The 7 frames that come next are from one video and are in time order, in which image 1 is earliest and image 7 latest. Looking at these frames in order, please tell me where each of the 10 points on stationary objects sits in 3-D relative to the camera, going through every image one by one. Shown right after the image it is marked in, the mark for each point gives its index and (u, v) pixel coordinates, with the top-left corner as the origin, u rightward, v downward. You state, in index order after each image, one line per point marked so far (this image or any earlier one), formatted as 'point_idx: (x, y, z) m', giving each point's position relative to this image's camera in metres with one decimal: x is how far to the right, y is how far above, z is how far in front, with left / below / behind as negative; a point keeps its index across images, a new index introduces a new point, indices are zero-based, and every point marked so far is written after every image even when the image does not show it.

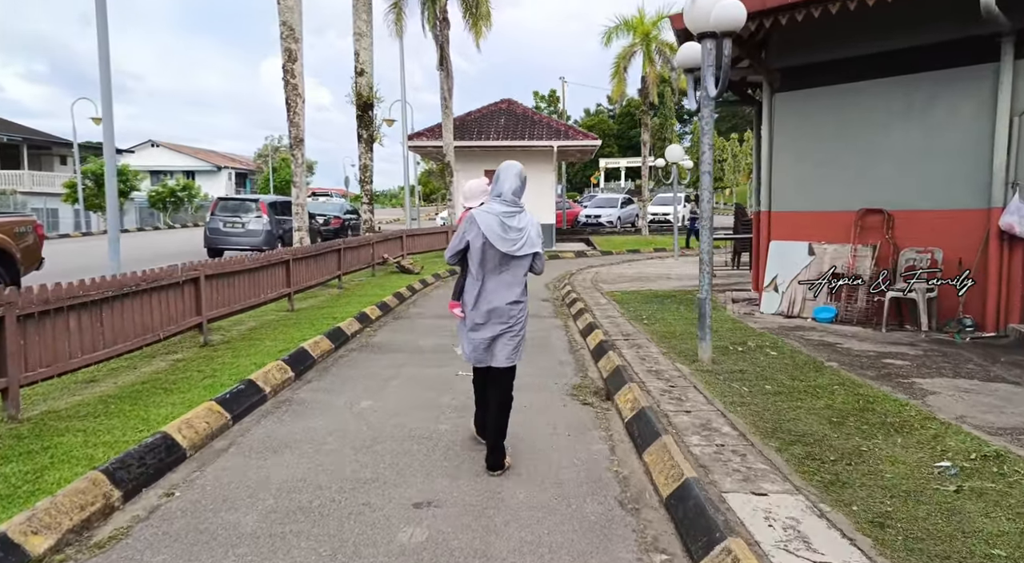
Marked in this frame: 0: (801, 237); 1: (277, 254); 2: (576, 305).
0: (+3.7, +0.6, +9.9) m
1: (-3.1, +0.4, +10.2) m
2: (+1.0, -0.3, +11.5) m
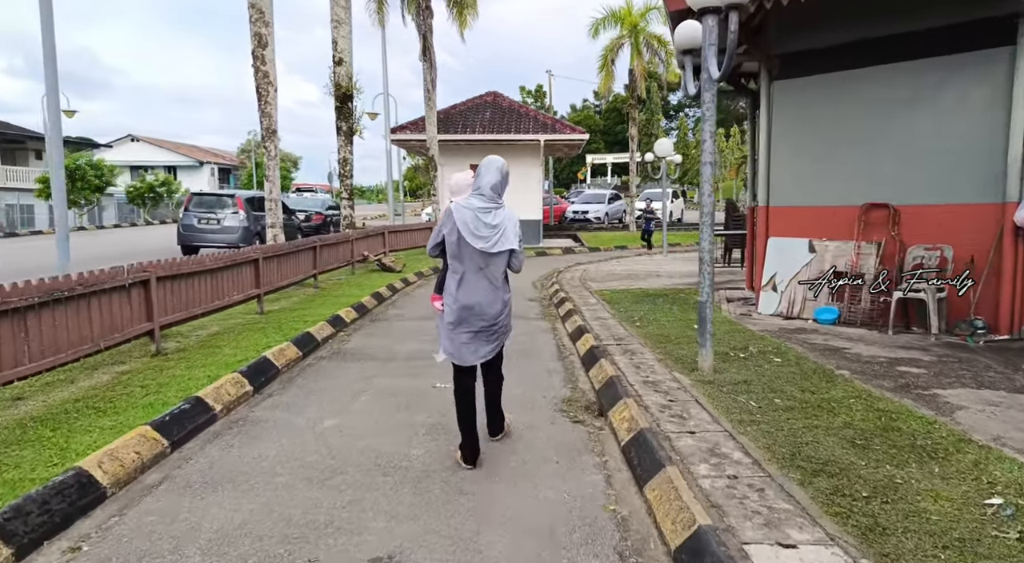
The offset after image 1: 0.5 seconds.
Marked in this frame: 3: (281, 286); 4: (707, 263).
0: (+3.5, +0.6, +9.4) m
1: (-3.3, +0.4, +9.5) m
2: (+0.7, -0.3, +10.9) m
3: (-3.2, -0.1, +10.8) m
4: (+1.6, +0.2, +6.5) m
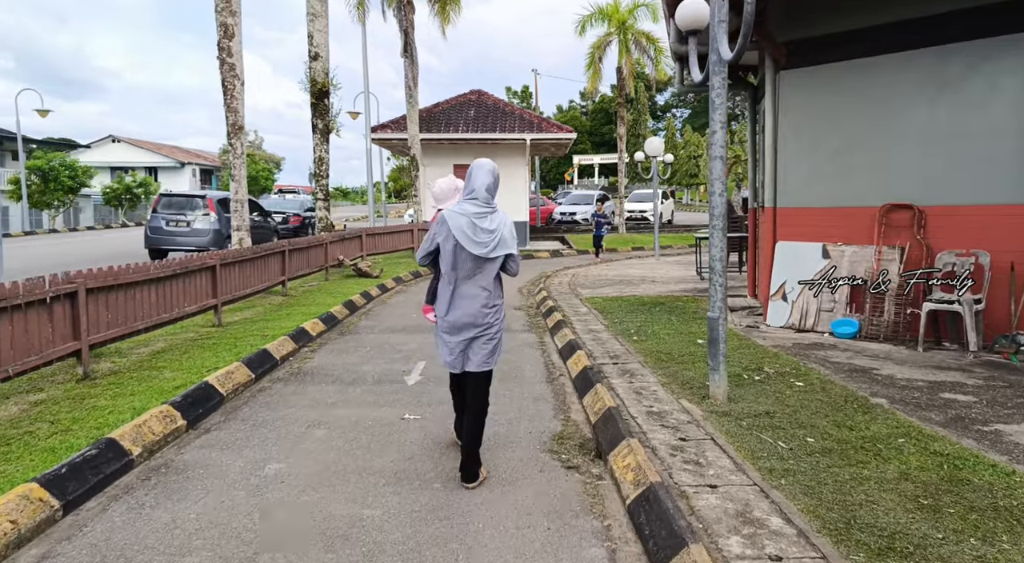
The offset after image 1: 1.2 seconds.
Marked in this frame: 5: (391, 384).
0: (+3.4, +0.5, +8.5) m
1: (-3.5, +0.3, +8.5) m
2: (+0.5, -0.4, +10.0) m
3: (-3.4, -0.2, +9.8) m
4: (+1.5, +0.1, +5.6) m
5: (-1.0, -0.9, +6.5) m
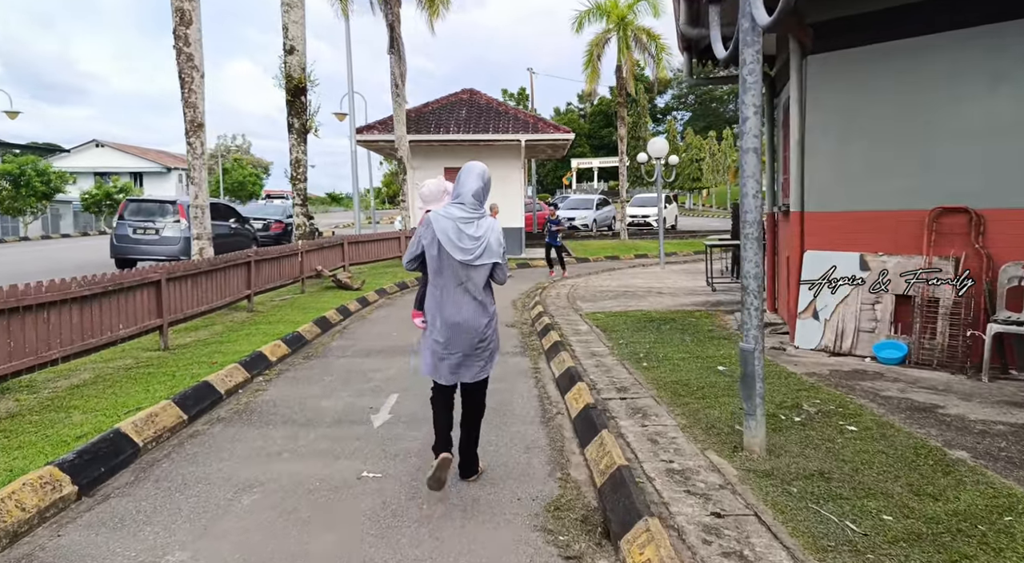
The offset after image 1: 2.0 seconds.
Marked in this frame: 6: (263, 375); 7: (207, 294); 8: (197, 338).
0: (+3.3, +0.4, +7.4) m
1: (-3.6, +0.1, +7.4) m
2: (+0.4, -0.6, +8.8) m
3: (-3.5, -0.3, +8.7) m
4: (+1.4, -0.1, +4.5) m
5: (-1.1, -1.0, +5.4) m
6: (-2.3, -0.8, +6.9) m
7: (-3.6, -0.1, +9.1) m
8: (-3.5, -0.6, +8.5) m
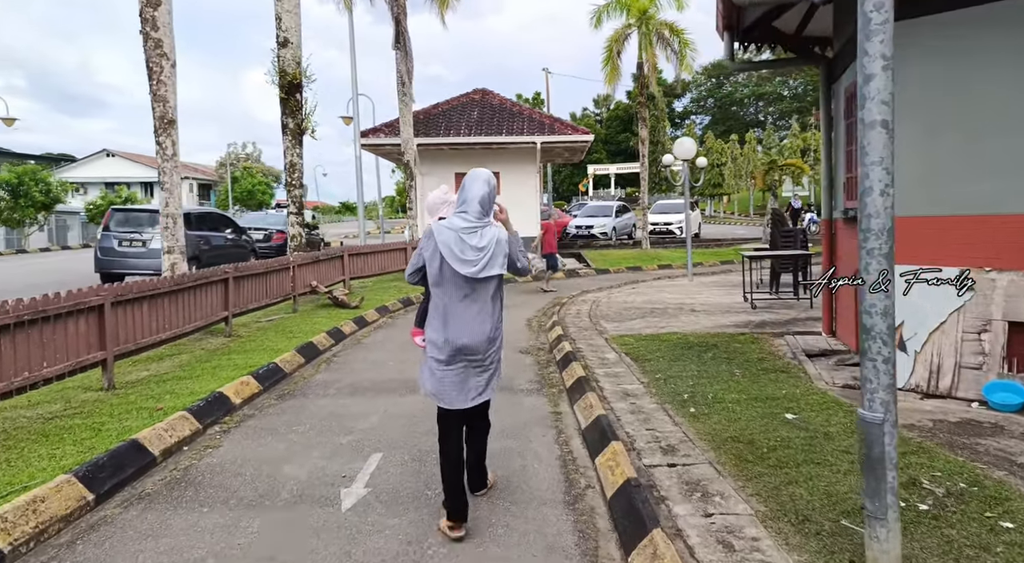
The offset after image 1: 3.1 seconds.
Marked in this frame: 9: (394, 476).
0: (+3.4, +0.2, +6.0) m
1: (-3.5, -0.1, +6.1) m
2: (+0.6, -0.8, +7.5) m
3: (-3.4, -0.6, +7.4) m
4: (+1.5, -0.2, +3.1) m
5: (-1.0, -1.2, +4.1) m
6: (-2.2, -1.0, +5.6) m
7: (-3.4, -0.4, +7.8) m
8: (-3.3, -0.8, +7.2) m
9: (-0.7, -1.1, +4.5) m
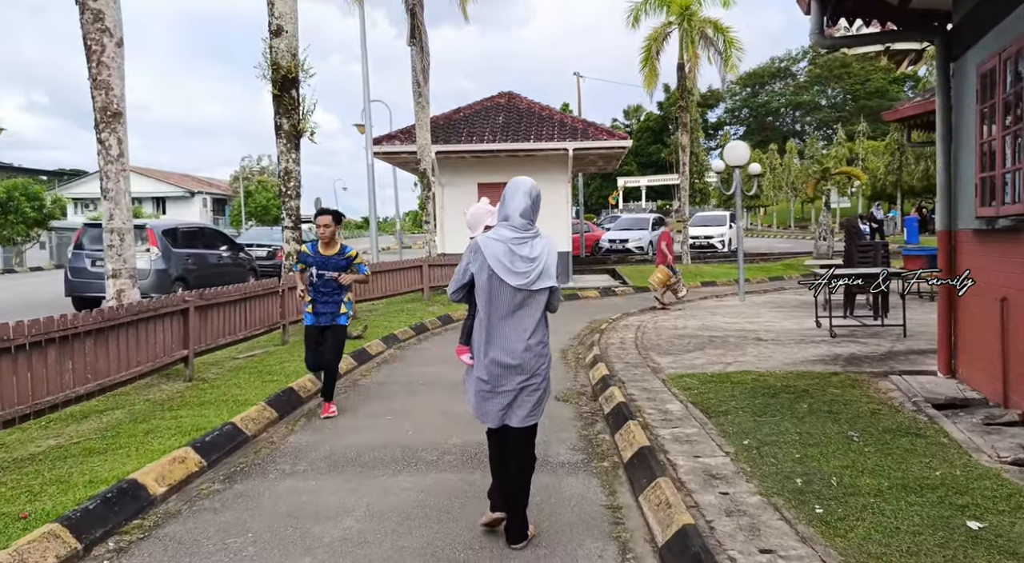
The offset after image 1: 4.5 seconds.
0: (+3.6, 0.0, +4.1) m
1: (-3.3, -0.3, +4.4) m
2: (+0.8, -1.0, +5.7) m
3: (-3.1, -0.8, +5.7) m
4: (+1.6, -0.4, +1.3) m
5: (-0.9, -1.4, +2.3) m
6: (-2.0, -1.3, +3.9) m
7: (-3.2, -0.6, +6.1) m
8: (-3.1, -1.1, +5.5) m
9: (-0.5, -1.3, +2.7) m
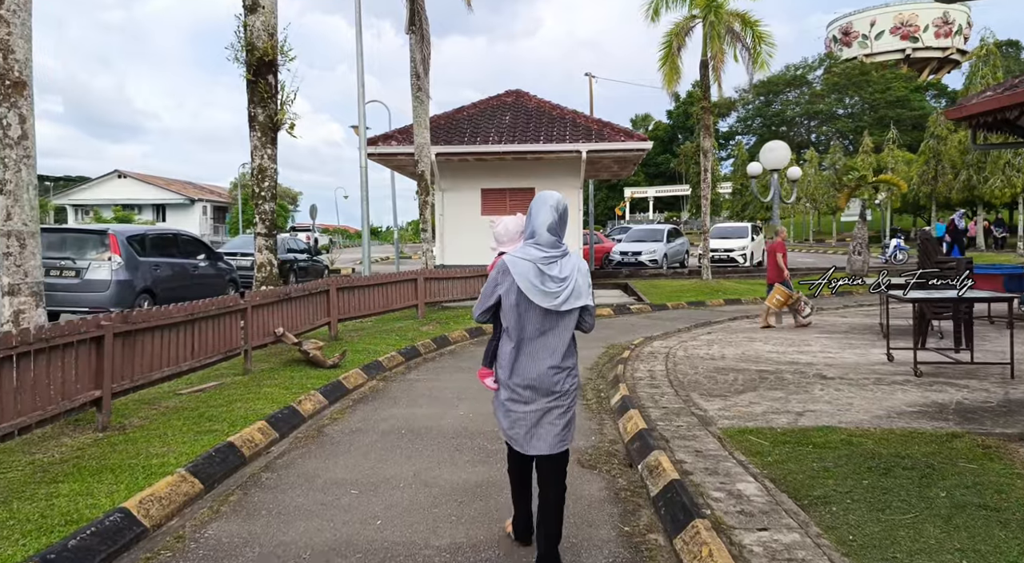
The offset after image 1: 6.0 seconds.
0: (+3.6, -0.2, +2.3) m
1: (-3.2, -0.4, +2.6) m
2: (+0.9, -1.2, +3.8) m
3: (-3.1, -0.9, +3.9) m
4: (+1.6, -0.5, -0.6) m
5: (-0.9, -1.5, +0.5) m
6: (-1.9, -1.4, +2.1) m
7: (-3.1, -0.8, +4.3) m
8: (-3.0, -1.2, +3.7) m
9: (-0.5, -1.4, +0.9) m
